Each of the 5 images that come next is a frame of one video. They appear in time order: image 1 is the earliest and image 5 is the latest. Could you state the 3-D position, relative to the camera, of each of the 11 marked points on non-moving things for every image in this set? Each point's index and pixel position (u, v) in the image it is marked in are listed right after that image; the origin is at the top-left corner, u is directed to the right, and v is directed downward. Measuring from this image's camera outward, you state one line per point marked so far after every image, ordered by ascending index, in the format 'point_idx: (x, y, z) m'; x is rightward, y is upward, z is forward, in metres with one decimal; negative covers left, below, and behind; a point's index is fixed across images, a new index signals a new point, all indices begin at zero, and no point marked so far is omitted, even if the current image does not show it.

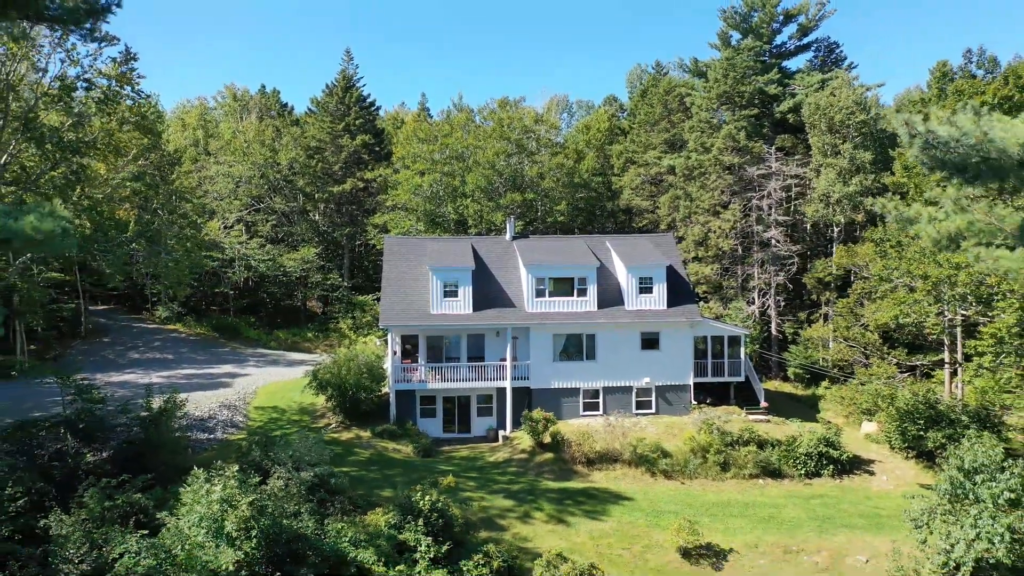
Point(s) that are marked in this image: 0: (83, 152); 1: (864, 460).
0: (-9.0, +2.9, +16.6) m
1: (+8.3, -4.1, +18.7) m
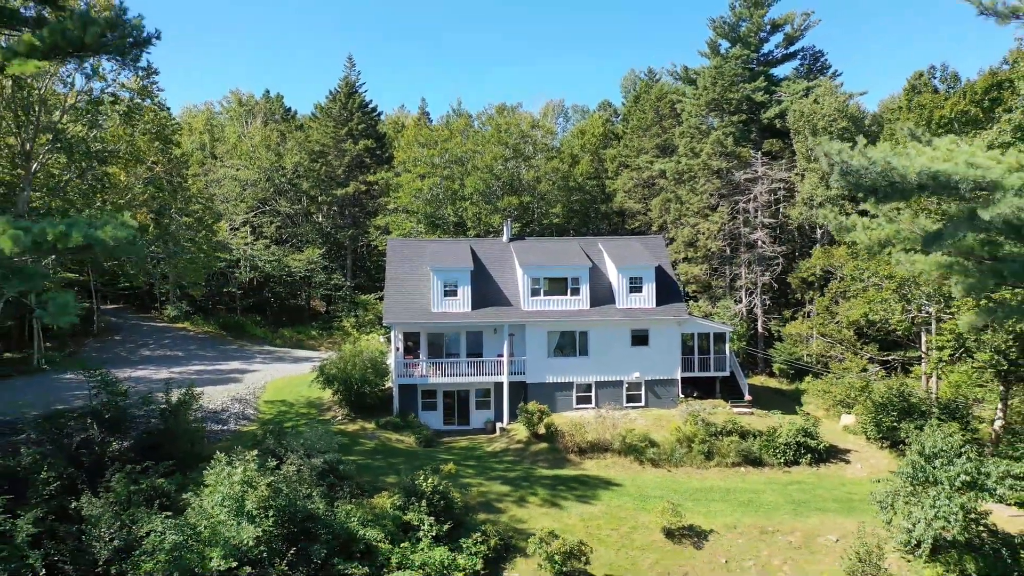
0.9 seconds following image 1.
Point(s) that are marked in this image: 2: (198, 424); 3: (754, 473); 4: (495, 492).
0: (-9.1, +2.9, +17.7) m
1: (+8.2, -4.0, +19.8) m
2: (-7.3, -3.2, +18.4) m
3: (+5.7, -4.4, +18.7) m
4: (-0.4, -4.4, +17.1) m
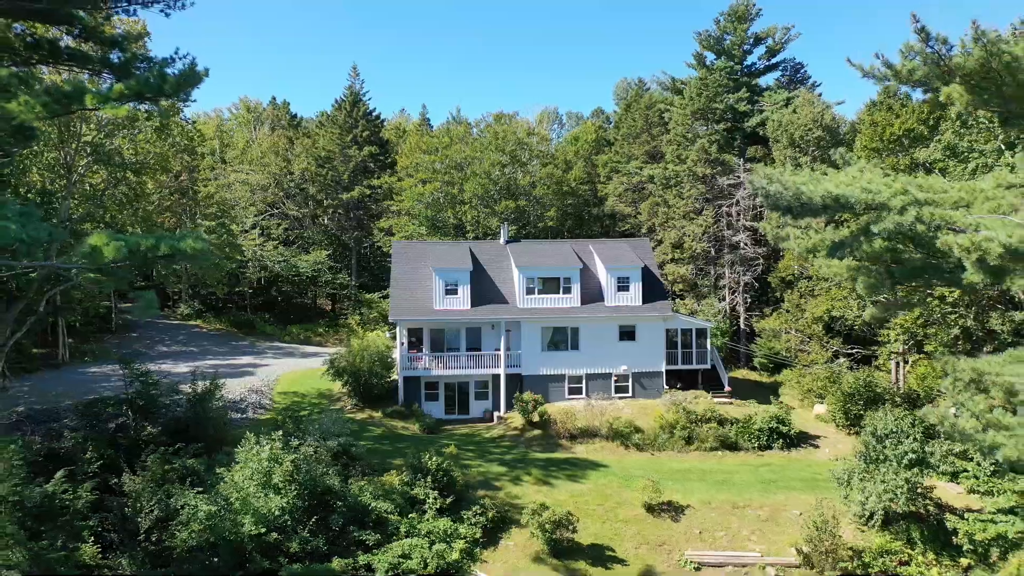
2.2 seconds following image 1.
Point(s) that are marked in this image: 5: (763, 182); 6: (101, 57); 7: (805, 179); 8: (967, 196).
0: (-9.2, +2.9, +19.4) m
1: (+8.1, -4.0, +21.5) m
2: (-7.4, -3.1, +20.1) m
3: (+5.6, -4.3, +20.4) m
4: (-0.5, -4.4, +18.8) m
5: (+3.2, +1.3, +10.0) m
6: (-5.6, +3.1, +10.7) m
7: (+3.6, +1.3, +9.6) m
8: (+5.4, +1.1, +9.4) m
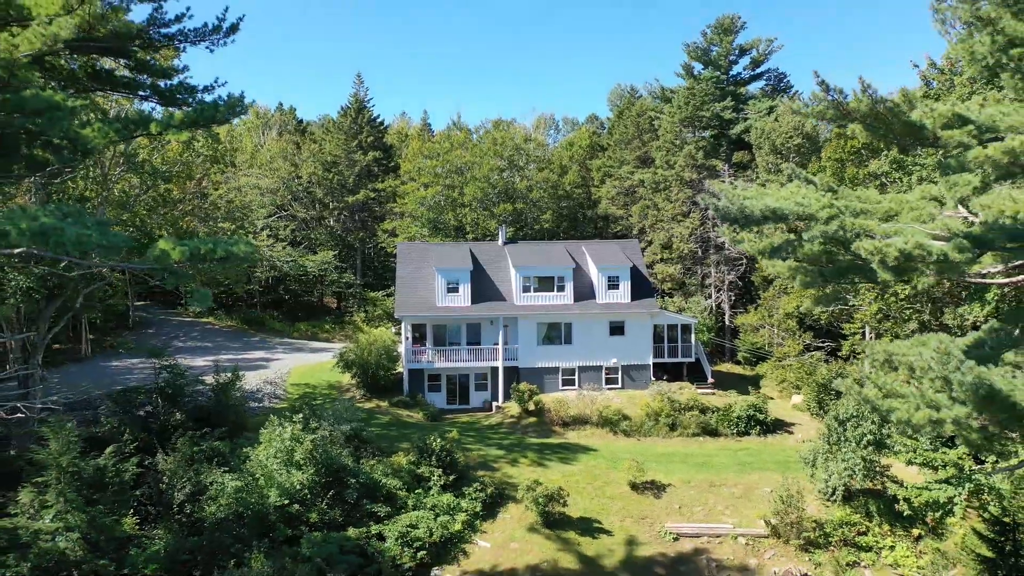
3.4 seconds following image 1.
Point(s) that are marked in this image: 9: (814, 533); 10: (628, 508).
0: (-9.2, +2.9, +21.0) m
1: (+8.0, -4.0, +23.2) m
2: (-7.5, -3.1, +21.8) m
3: (+5.5, -4.3, +22.1) m
4: (-0.5, -4.3, +20.5) m
5: (+3.1, +1.4, +11.7) m
6: (-5.7, +3.2, +12.4) m
7: (+3.5, +1.4, +11.3) m
8: (+5.3, +1.1, +11.1) m
9: (+6.2, -5.0, +16.3) m
10: (+2.6, -5.0, +18.0) m
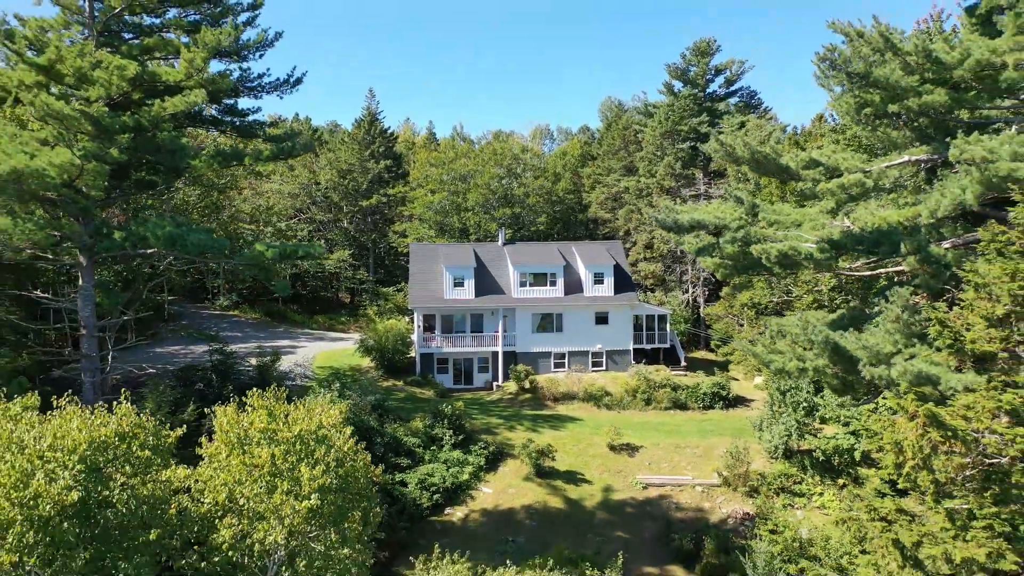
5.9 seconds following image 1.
0: (-9.3, +3.1, +24.7) m
1: (+8.0, -3.8, +26.9) m
2: (-7.5, -2.9, +25.5) m
3: (+5.5, -4.1, +25.8) m
4: (-0.6, -4.1, +24.2) m
5: (+3.1, +1.6, +15.4) m
6: (-5.7, +3.4, +16.1) m
7: (+3.5, +1.5, +15.1) m
8: (+5.3, +1.3, +14.8) m
9: (+6.2, -4.9, +20.0) m
10: (+2.6, -4.8, +21.7) m
